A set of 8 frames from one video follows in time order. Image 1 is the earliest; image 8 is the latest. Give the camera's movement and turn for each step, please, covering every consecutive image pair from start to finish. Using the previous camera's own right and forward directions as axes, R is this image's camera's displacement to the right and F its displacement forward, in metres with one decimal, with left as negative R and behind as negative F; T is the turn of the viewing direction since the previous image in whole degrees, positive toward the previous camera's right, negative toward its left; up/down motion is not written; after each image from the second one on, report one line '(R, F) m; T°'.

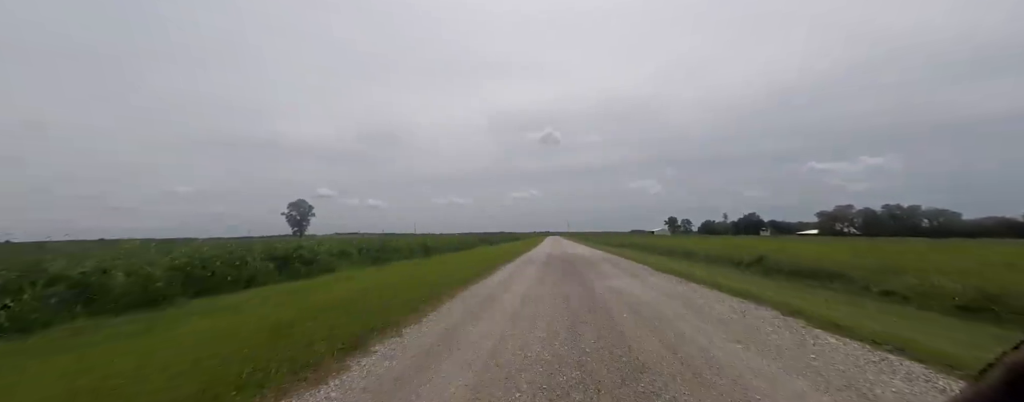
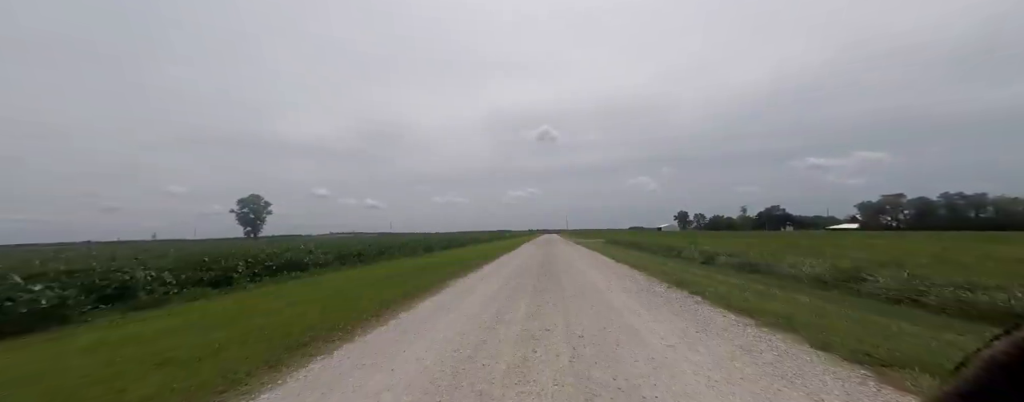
(+0.8, +3.3) m; 0°
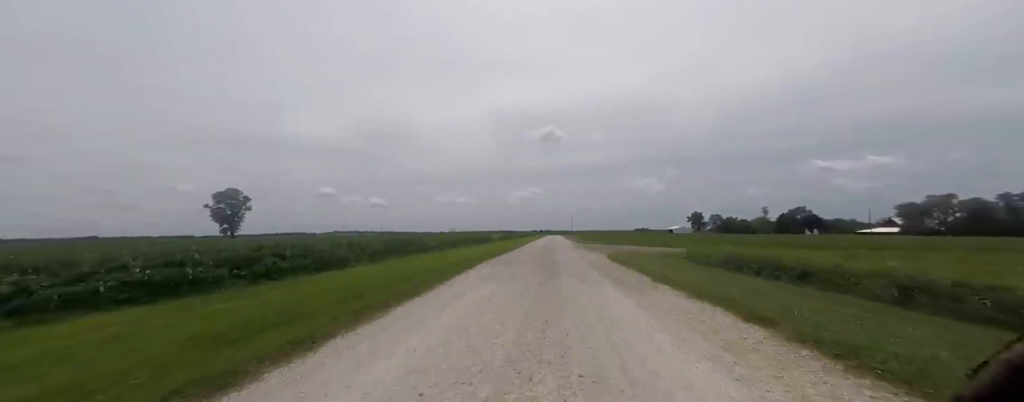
(-0.1, +1.9) m; 0°
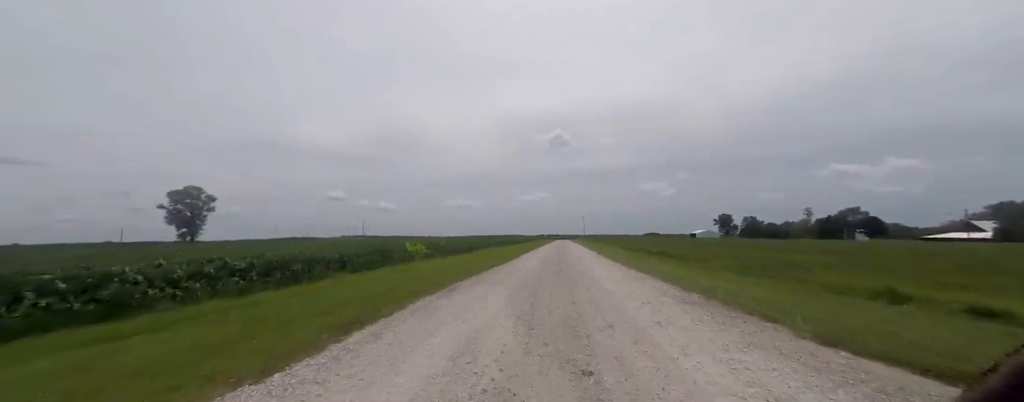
(+0.3, +2.8) m; -1°
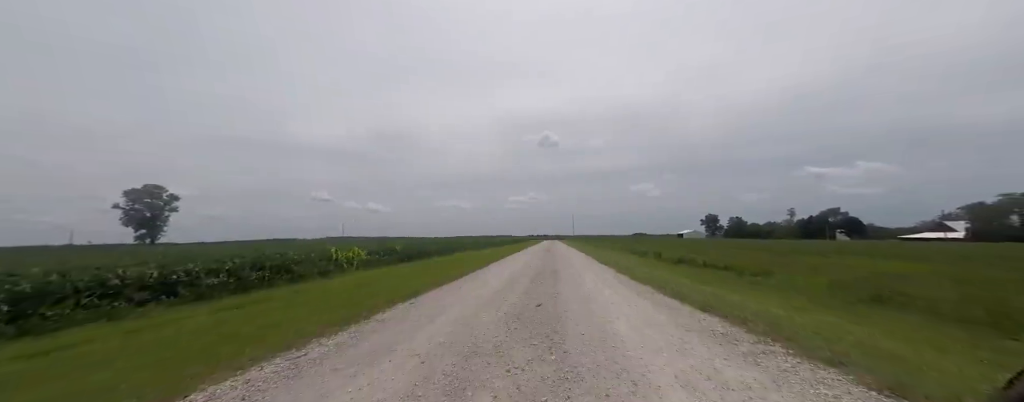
(+0.1, +0.1) m; +2°
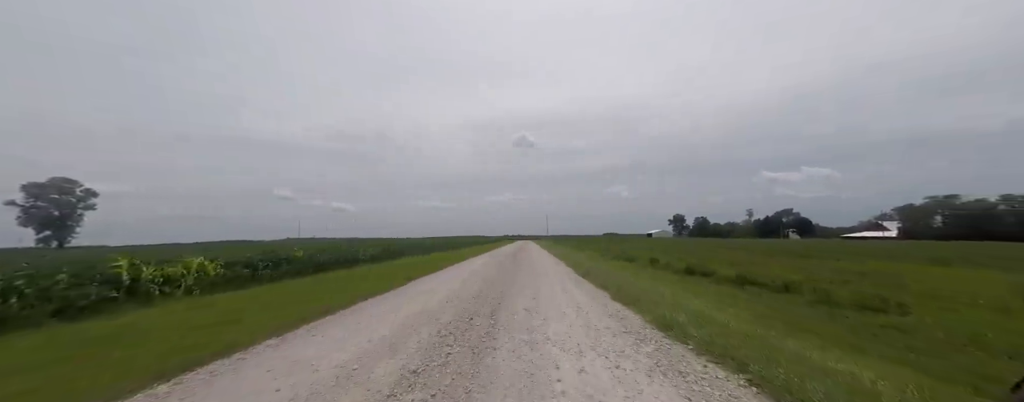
(-0.1, -0.3) m; +4°
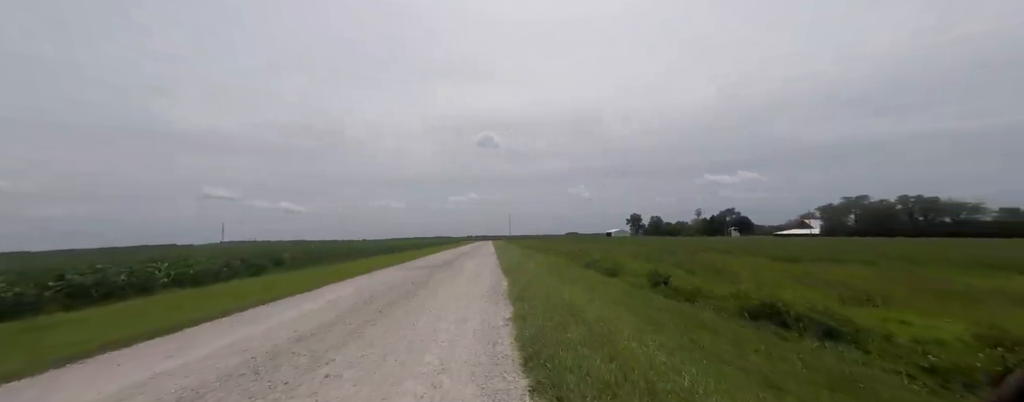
(+0.2, -0.5) m; +5°
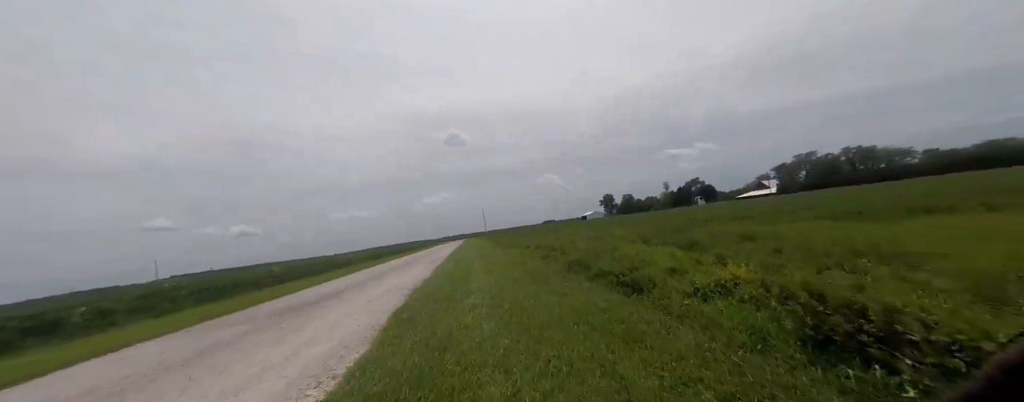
(+0.4, -0.2) m; +3°
